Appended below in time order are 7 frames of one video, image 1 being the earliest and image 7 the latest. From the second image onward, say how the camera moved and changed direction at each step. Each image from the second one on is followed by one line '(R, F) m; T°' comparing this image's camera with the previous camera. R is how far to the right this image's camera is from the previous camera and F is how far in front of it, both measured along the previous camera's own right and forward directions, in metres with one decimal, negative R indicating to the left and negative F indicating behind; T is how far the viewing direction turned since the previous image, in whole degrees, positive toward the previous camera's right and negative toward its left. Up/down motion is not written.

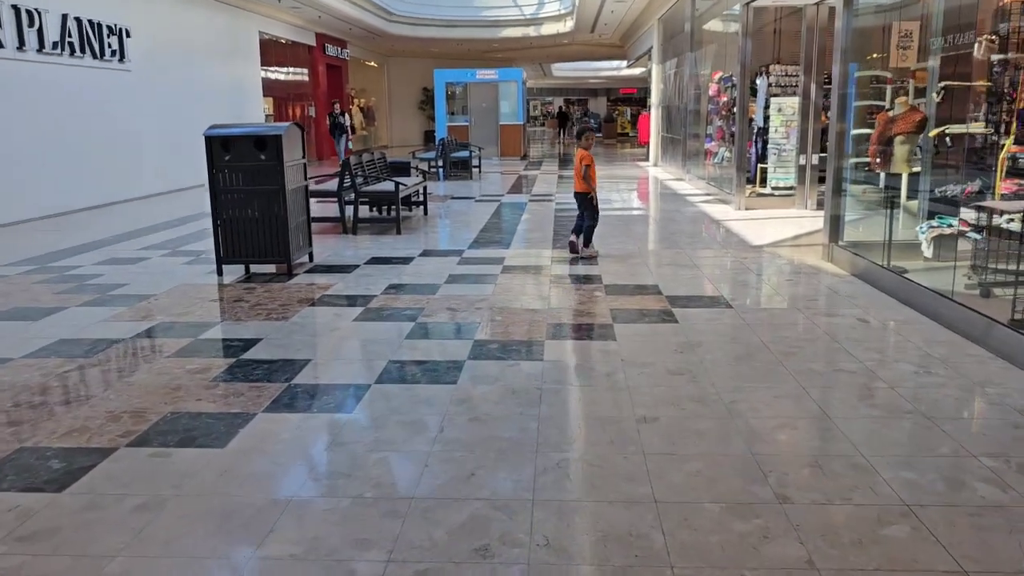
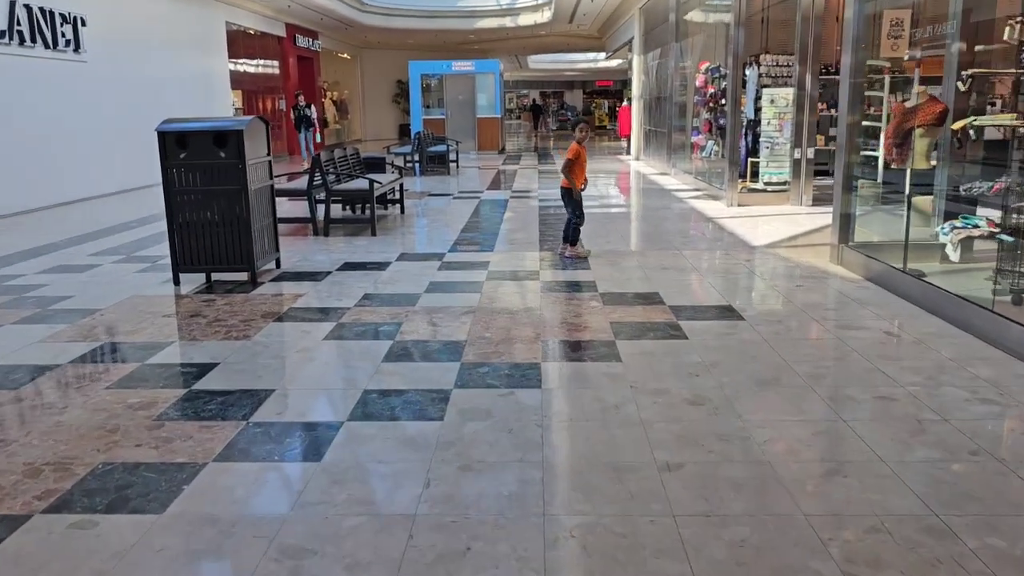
(-0.1, +0.5) m; +2°
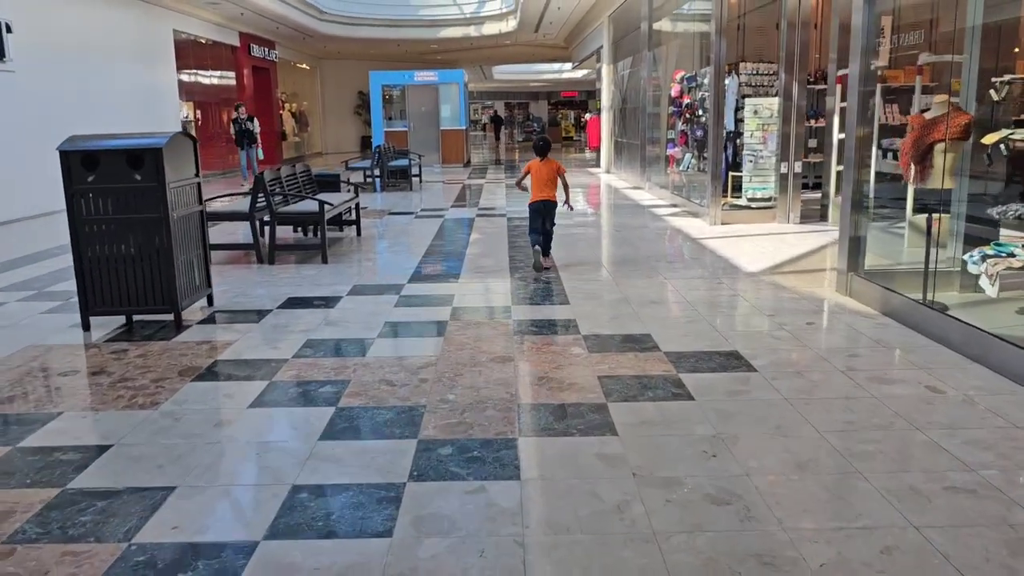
(0.0, +0.8) m; +2°
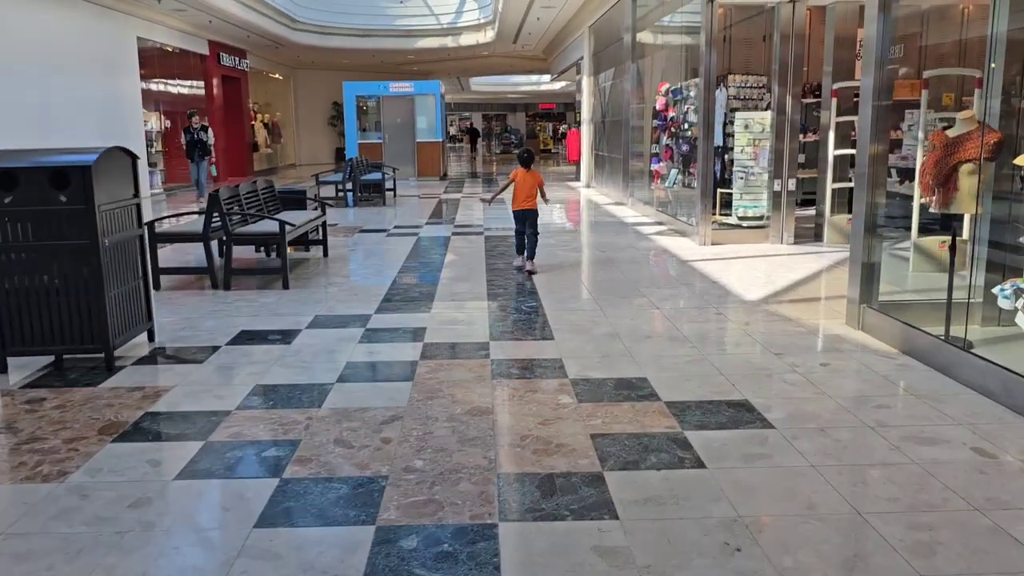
(0.0, +0.6) m; +1°
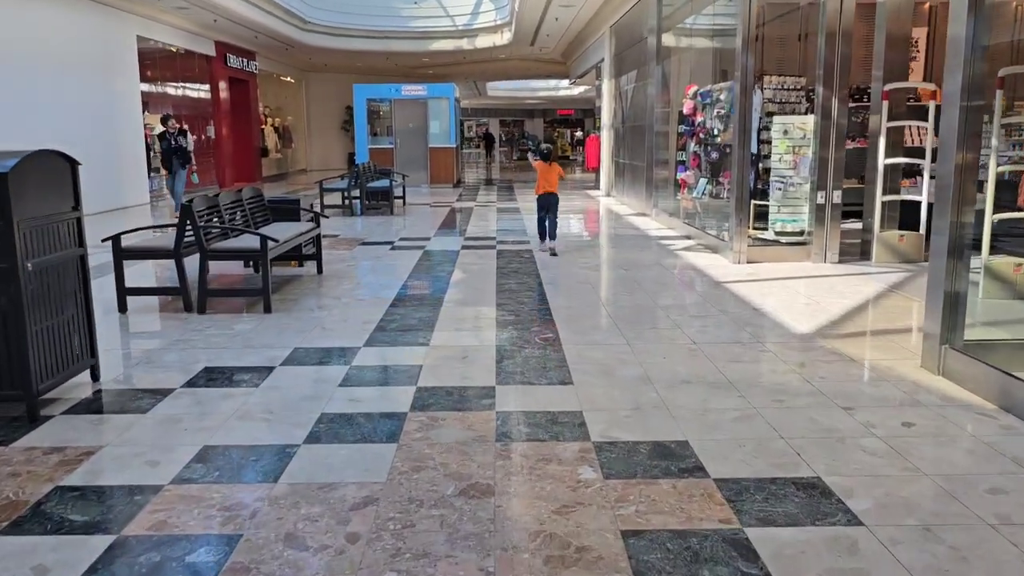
(0.0, +0.8) m; -1°
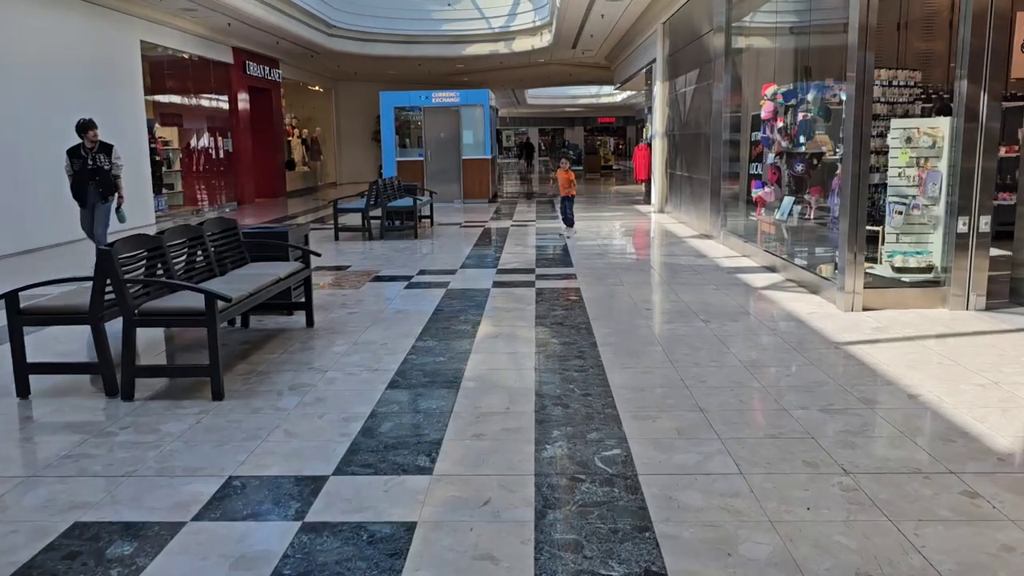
(0.0, +1.7) m; -3°
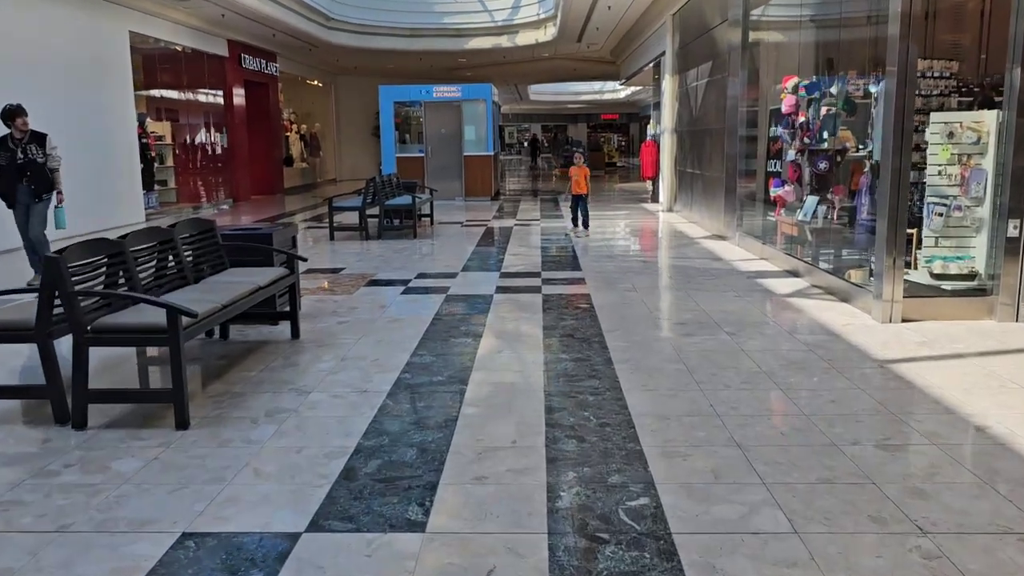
(0.0, +0.5) m; 0°
